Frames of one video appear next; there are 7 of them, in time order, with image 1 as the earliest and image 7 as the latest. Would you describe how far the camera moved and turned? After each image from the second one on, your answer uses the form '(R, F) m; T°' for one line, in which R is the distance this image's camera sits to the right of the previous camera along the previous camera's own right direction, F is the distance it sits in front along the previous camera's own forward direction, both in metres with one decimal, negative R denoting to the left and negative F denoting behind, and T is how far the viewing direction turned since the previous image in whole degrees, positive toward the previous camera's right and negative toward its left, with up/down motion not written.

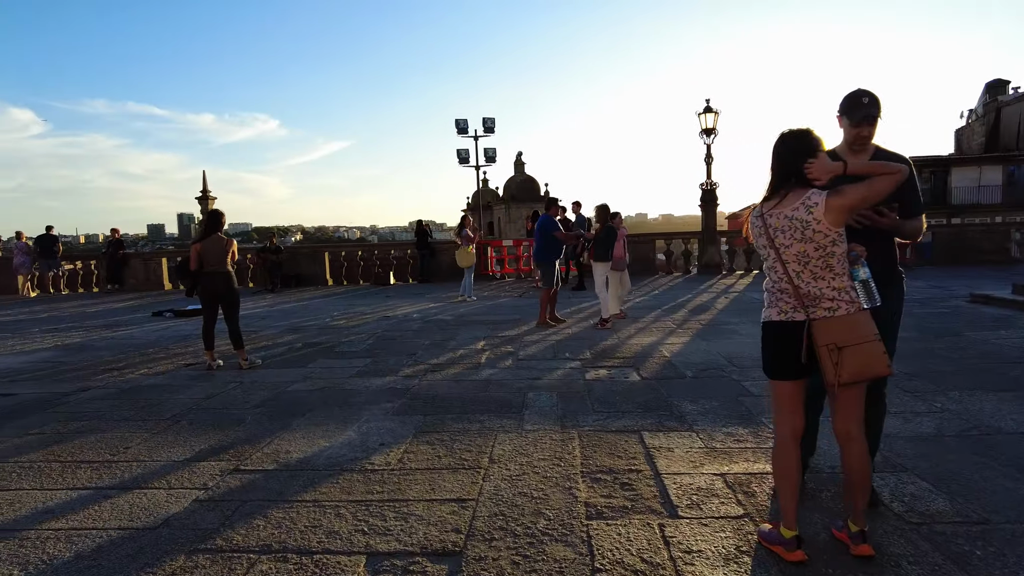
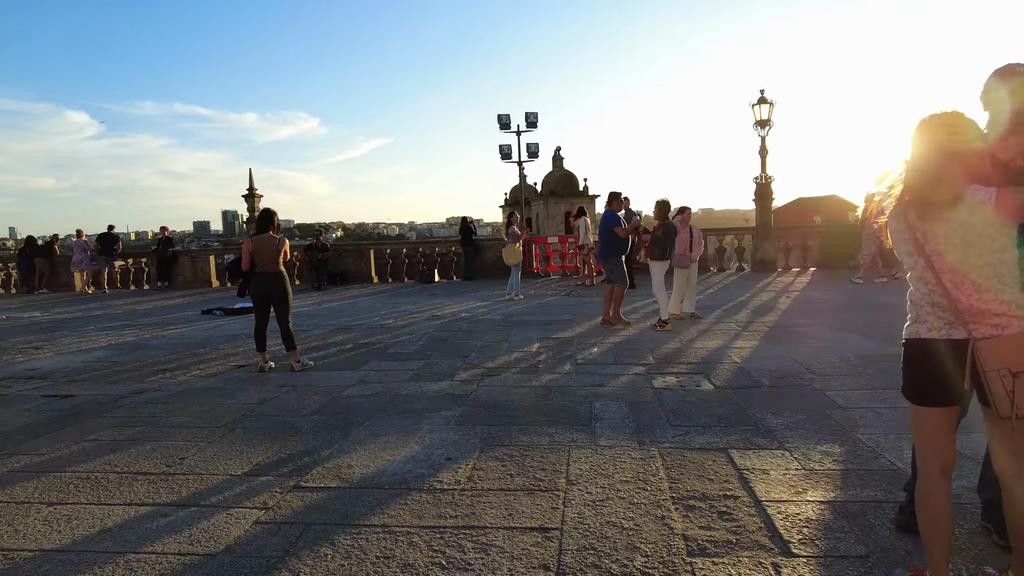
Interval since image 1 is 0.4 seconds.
(-0.2, +0.3) m; -3°
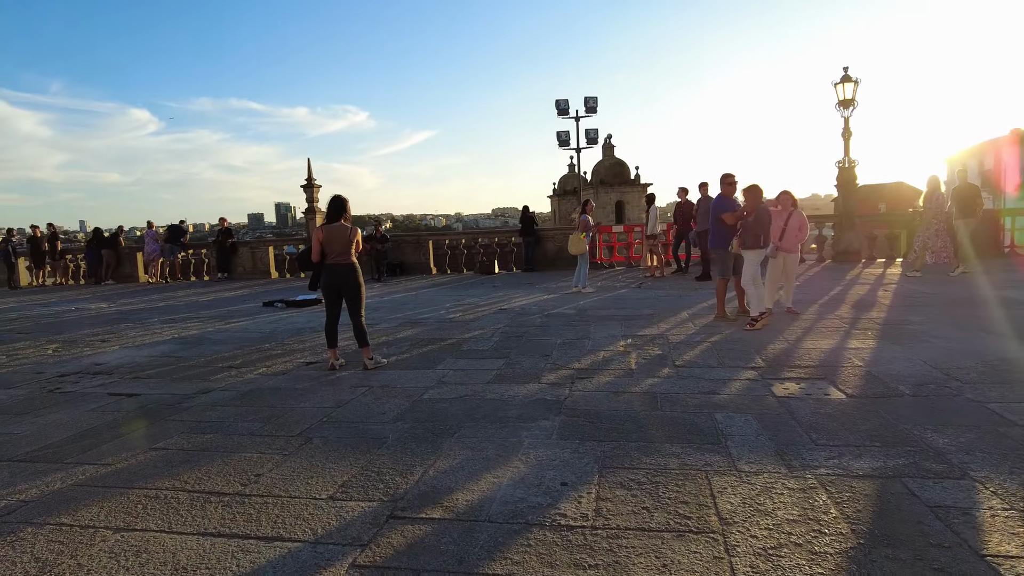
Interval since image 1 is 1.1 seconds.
(-0.4, +0.5) m; -4°
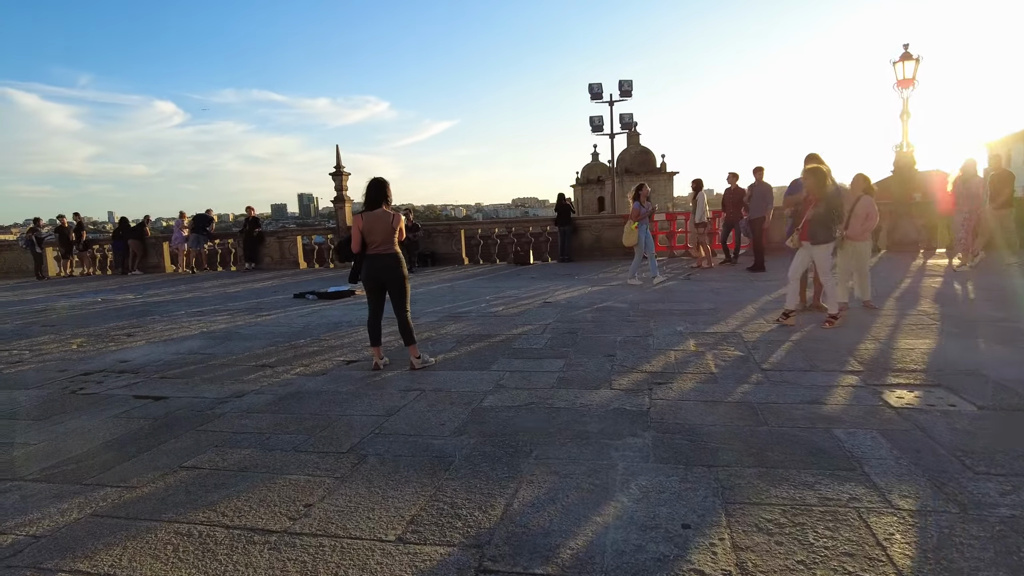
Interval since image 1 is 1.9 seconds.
(-0.3, +0.6) m; -2°
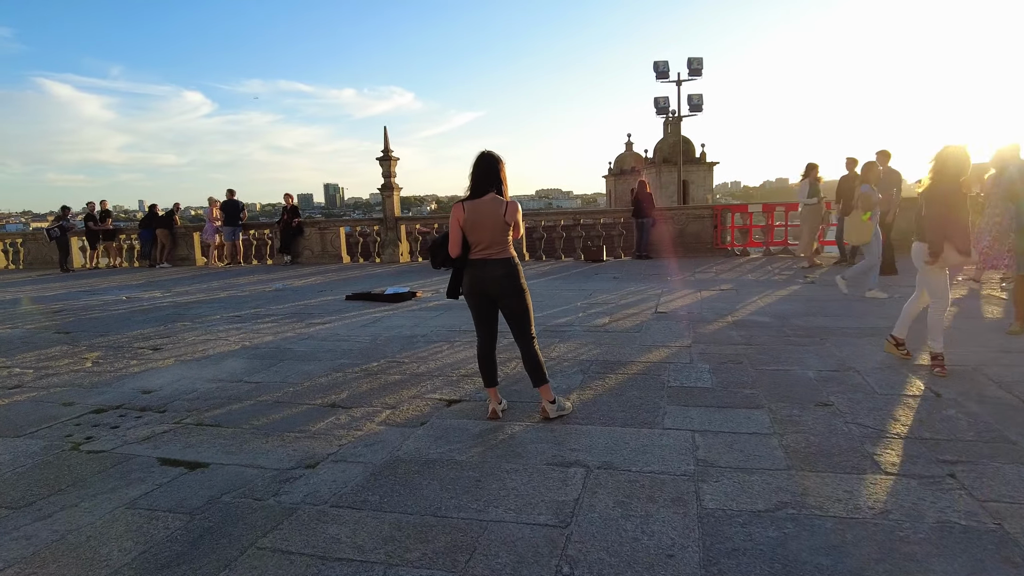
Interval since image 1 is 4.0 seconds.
(-0.9, +1.5) m; -2°
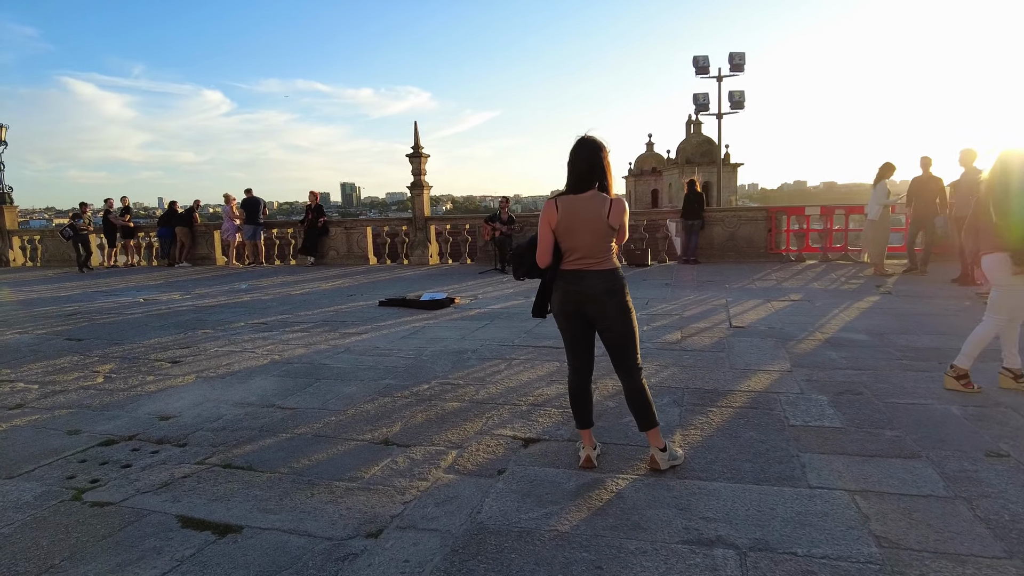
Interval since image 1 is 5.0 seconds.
(-0.4, +0.7) m; -1°
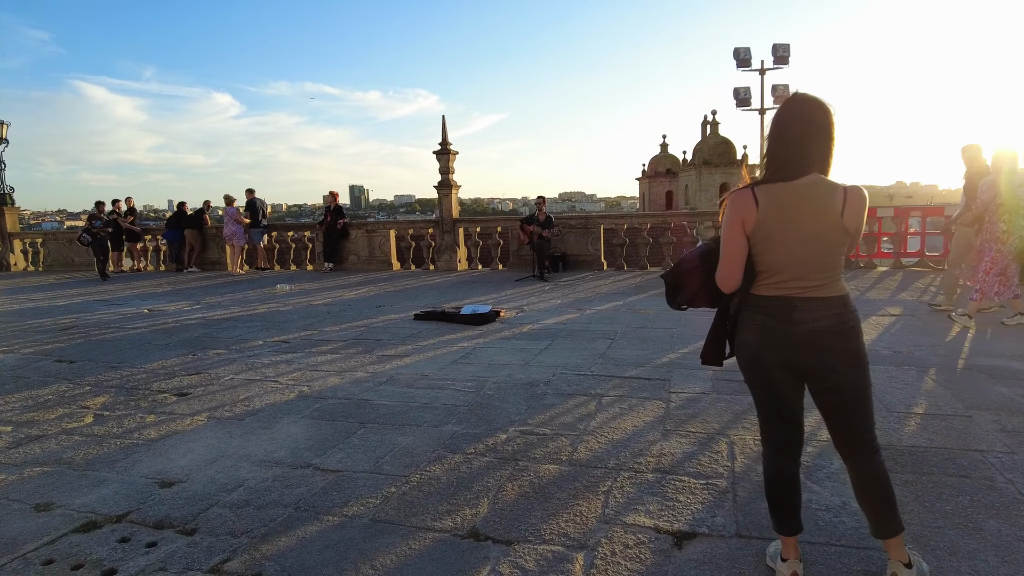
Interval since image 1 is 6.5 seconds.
(-0.5, +1.0) m; -1°
